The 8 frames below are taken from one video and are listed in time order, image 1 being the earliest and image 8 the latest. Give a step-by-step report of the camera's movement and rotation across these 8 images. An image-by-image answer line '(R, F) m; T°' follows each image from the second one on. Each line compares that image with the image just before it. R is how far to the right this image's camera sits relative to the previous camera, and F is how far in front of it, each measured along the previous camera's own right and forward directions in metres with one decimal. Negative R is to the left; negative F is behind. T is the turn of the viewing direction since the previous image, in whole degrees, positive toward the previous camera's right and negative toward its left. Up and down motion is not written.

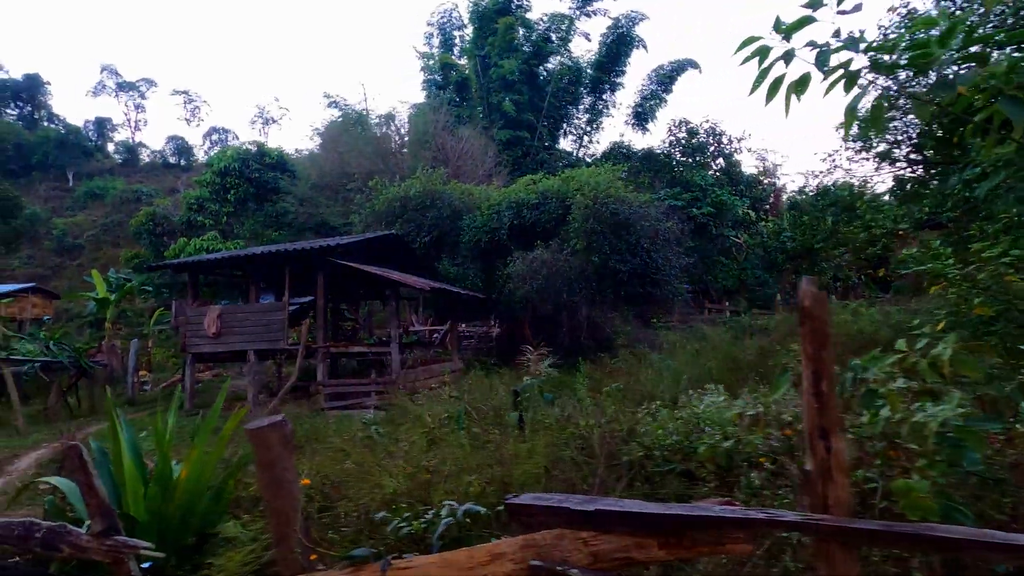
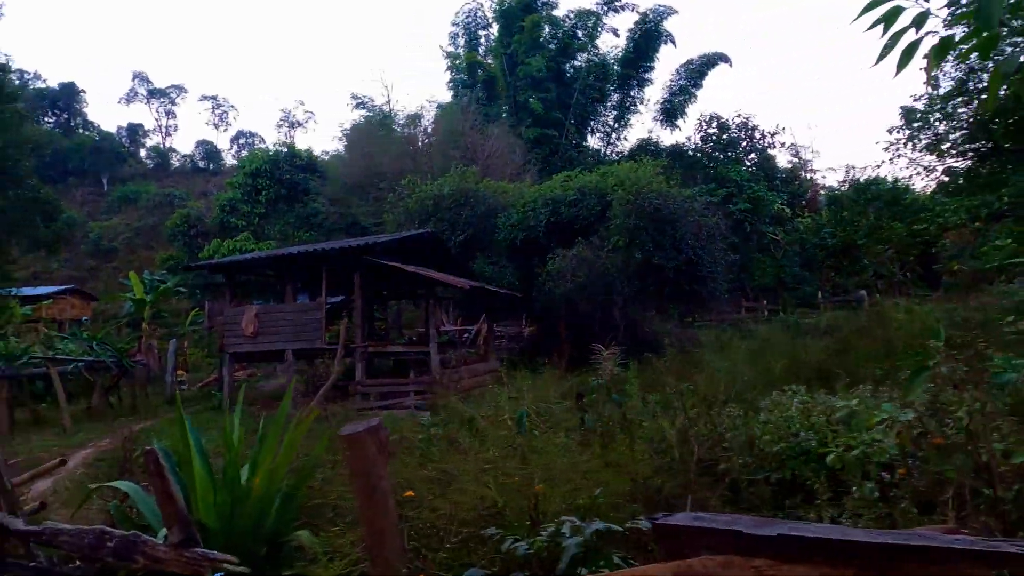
(-0.4, +0.2) m; -2°
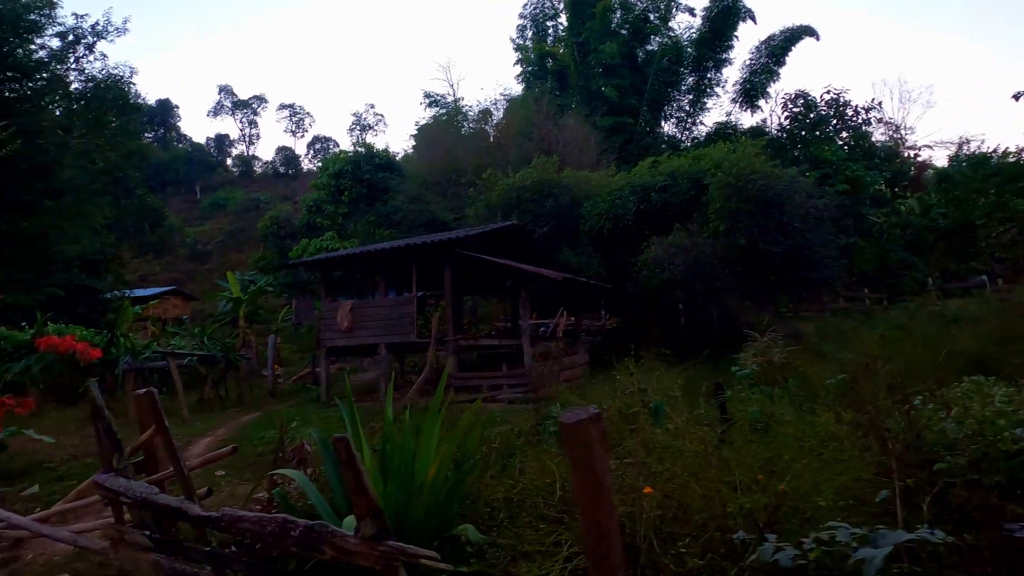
(-0.6, +0.2) m; -7°
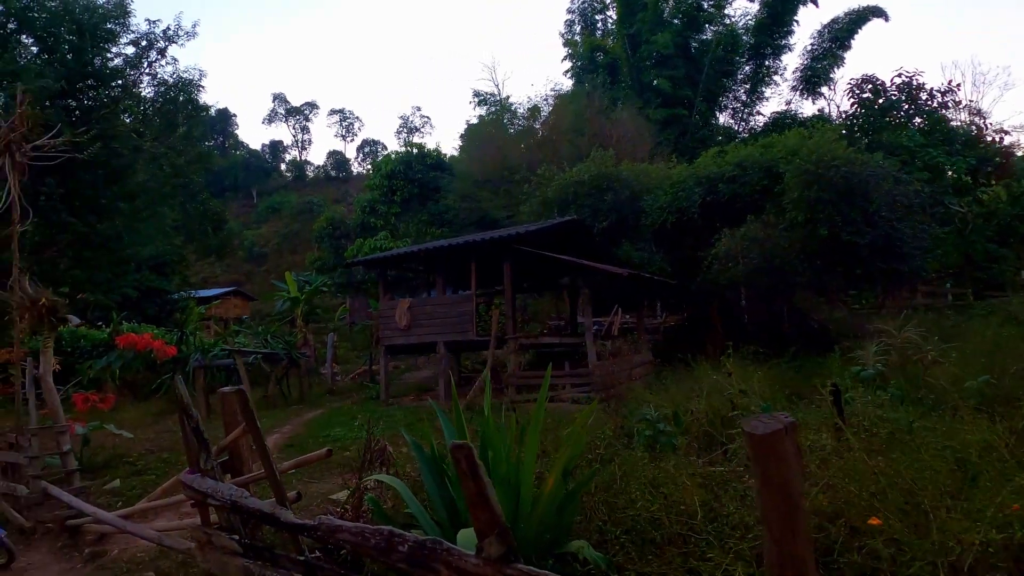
(-0.4, +0.3) m; -5°
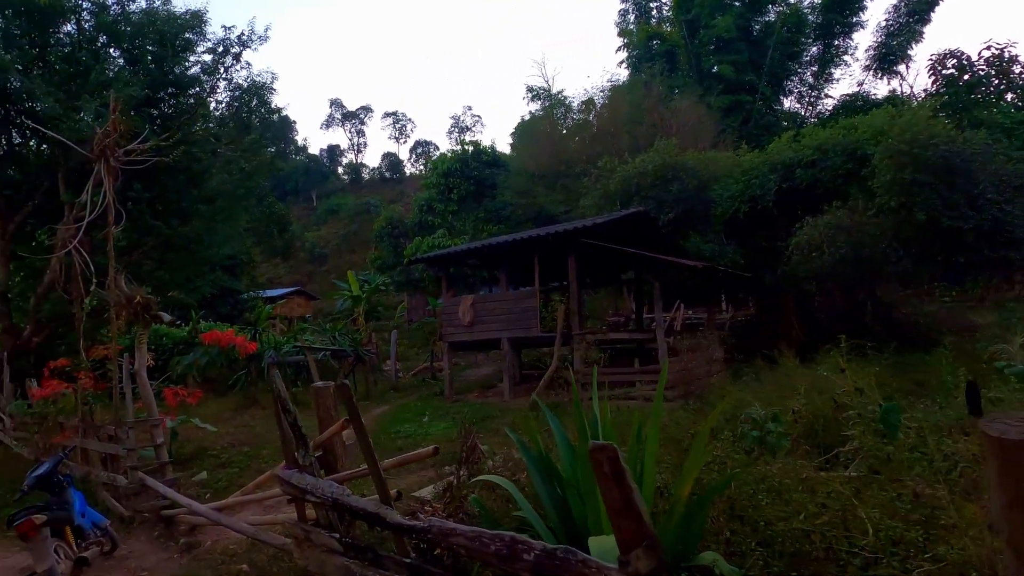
(-0.3, +0.2) m; -5°
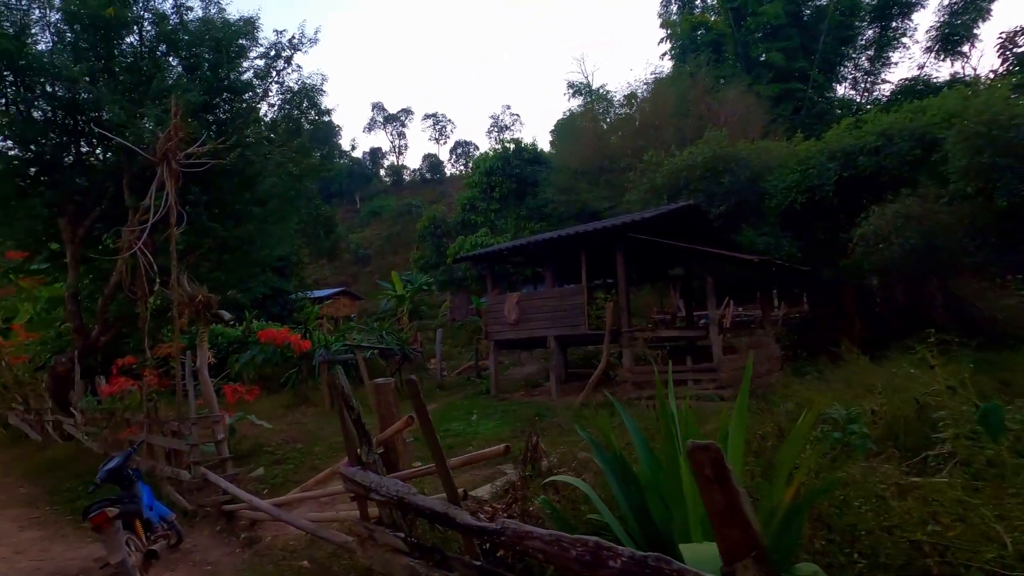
(-0.2, +0.1) m; -4°
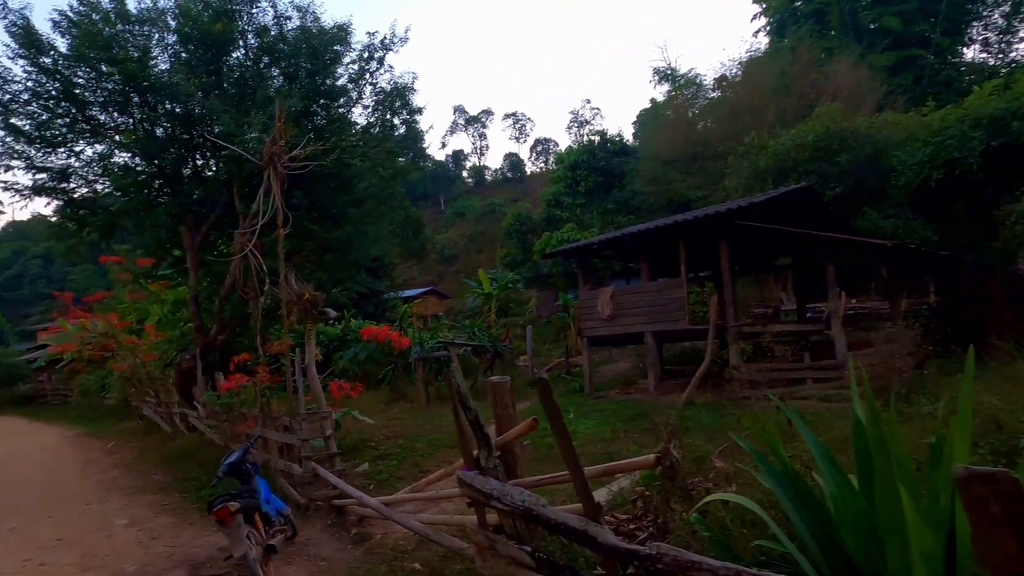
(-0.3, +0.3) m; -8°
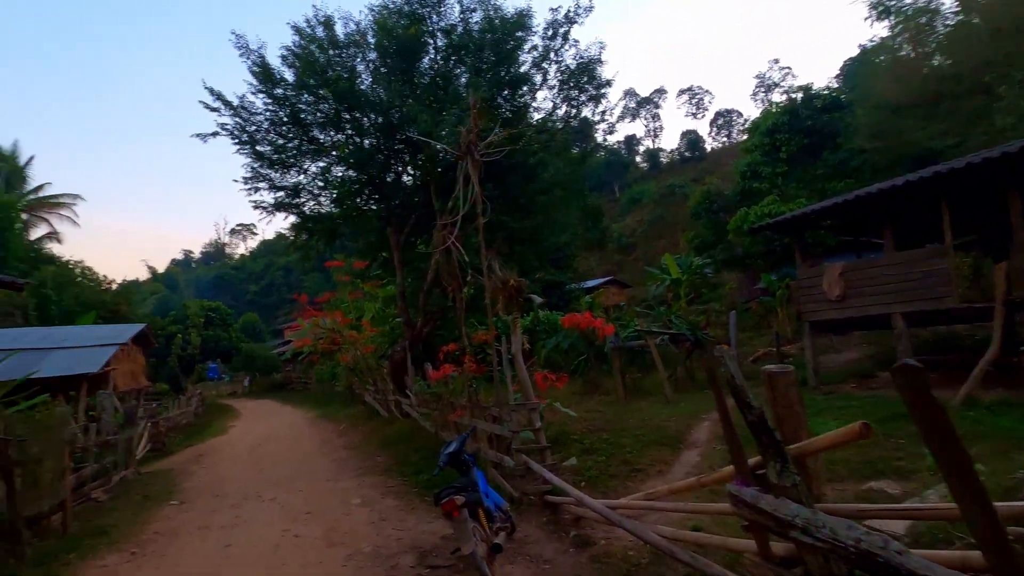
(-0.5, +0.6) m; -18°
